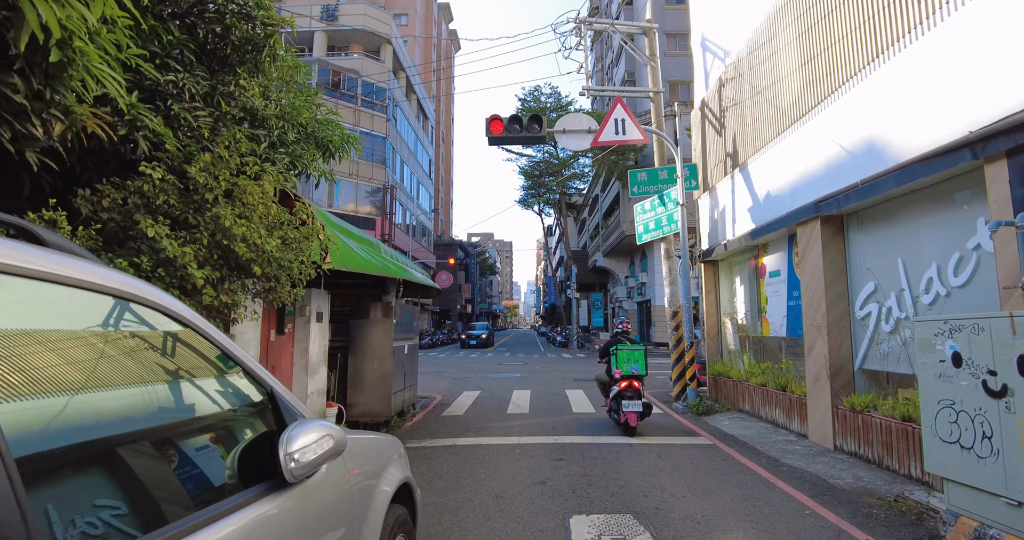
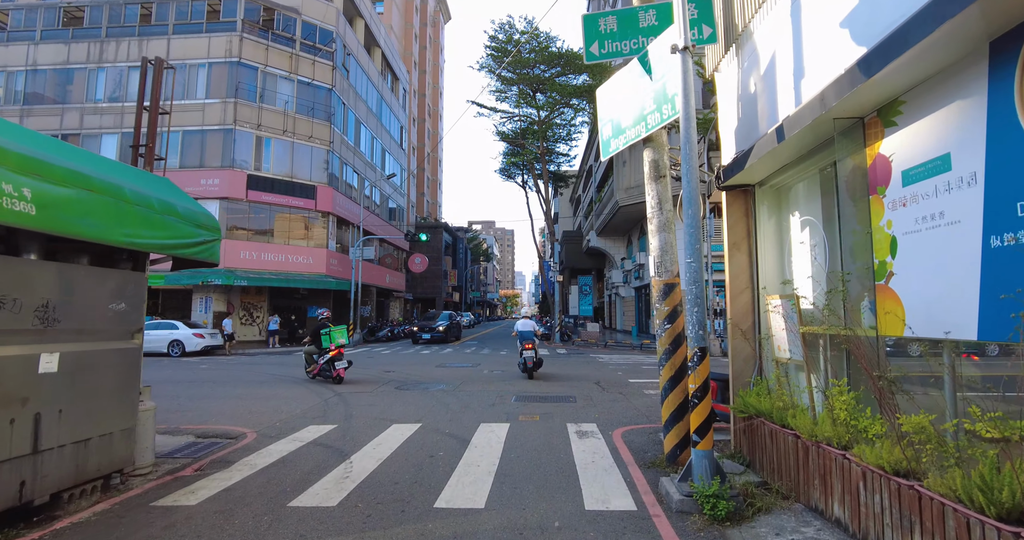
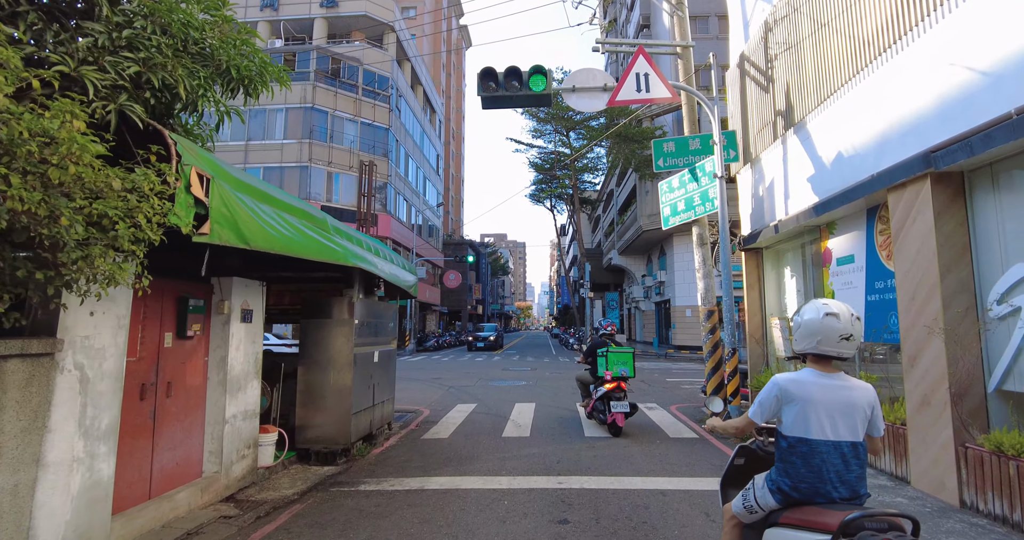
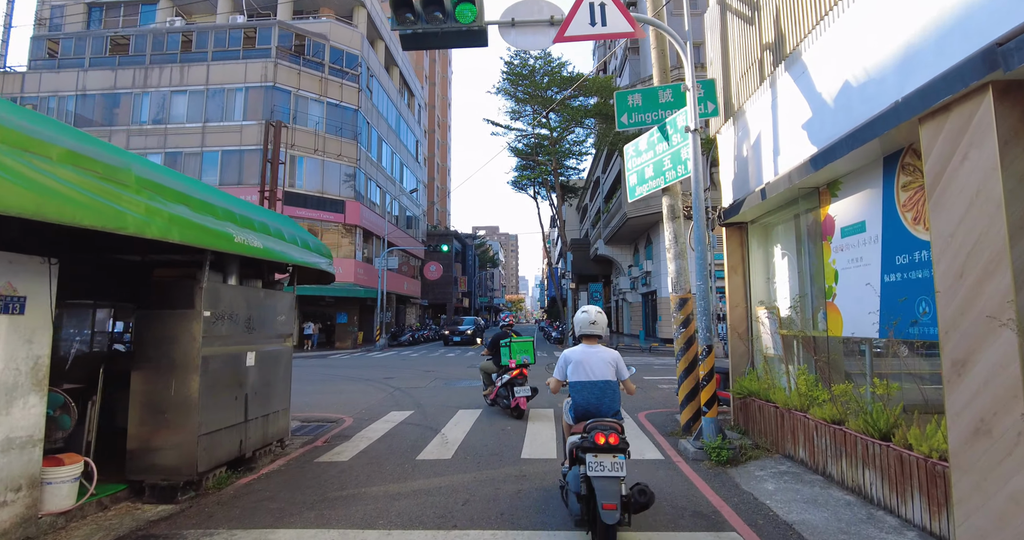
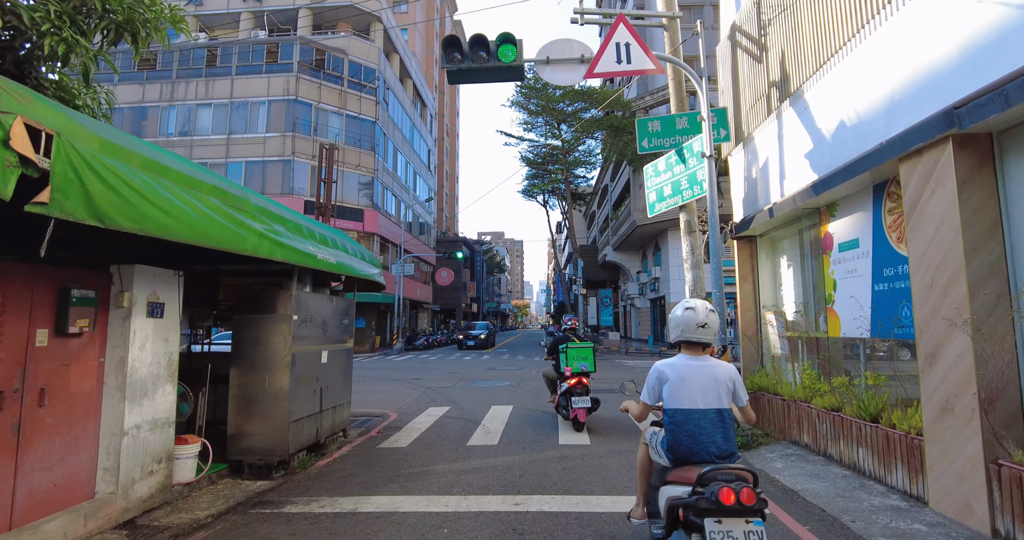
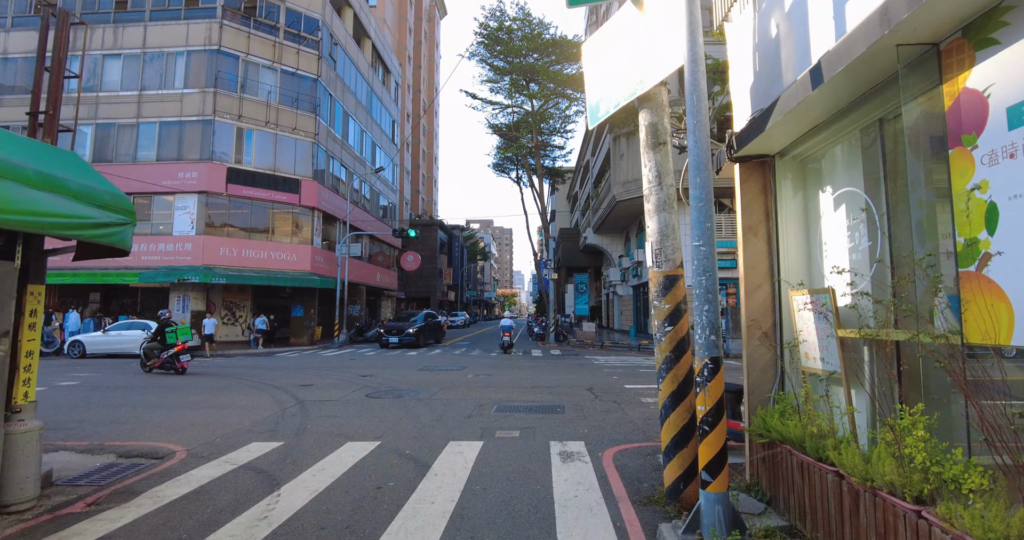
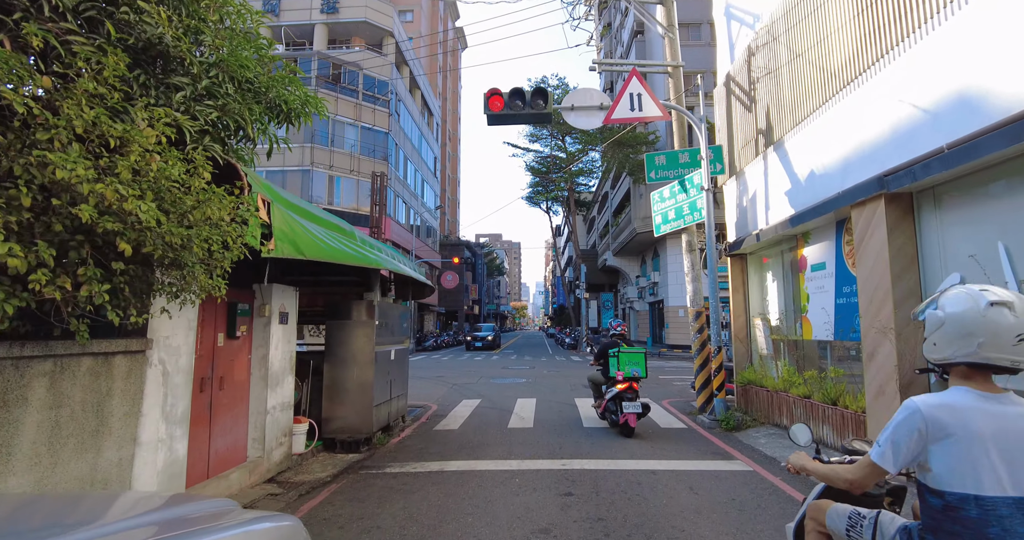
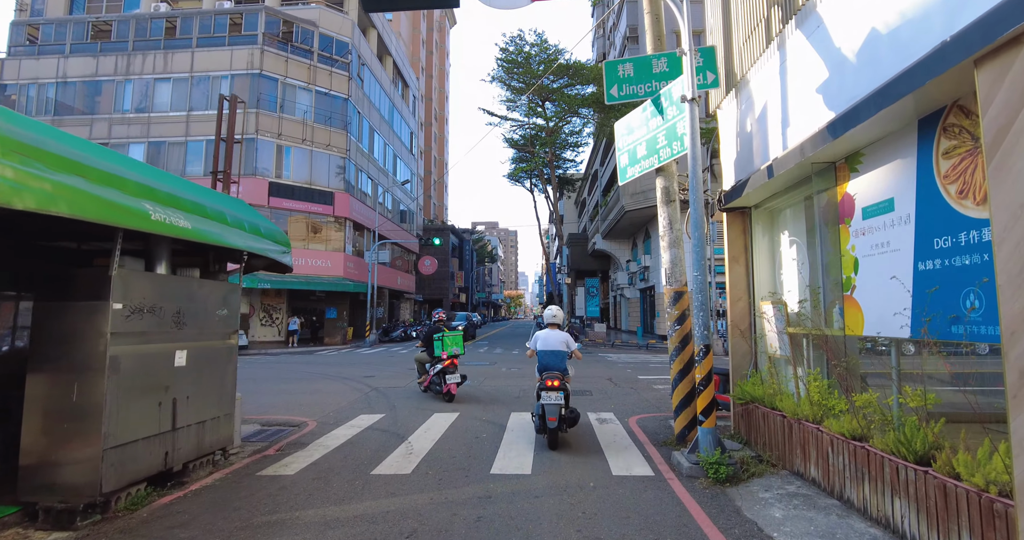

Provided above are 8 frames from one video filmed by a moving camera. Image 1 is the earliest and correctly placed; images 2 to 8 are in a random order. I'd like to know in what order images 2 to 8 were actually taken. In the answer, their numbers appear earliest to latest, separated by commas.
7, 3, 5, 4, 8, 2, 6
